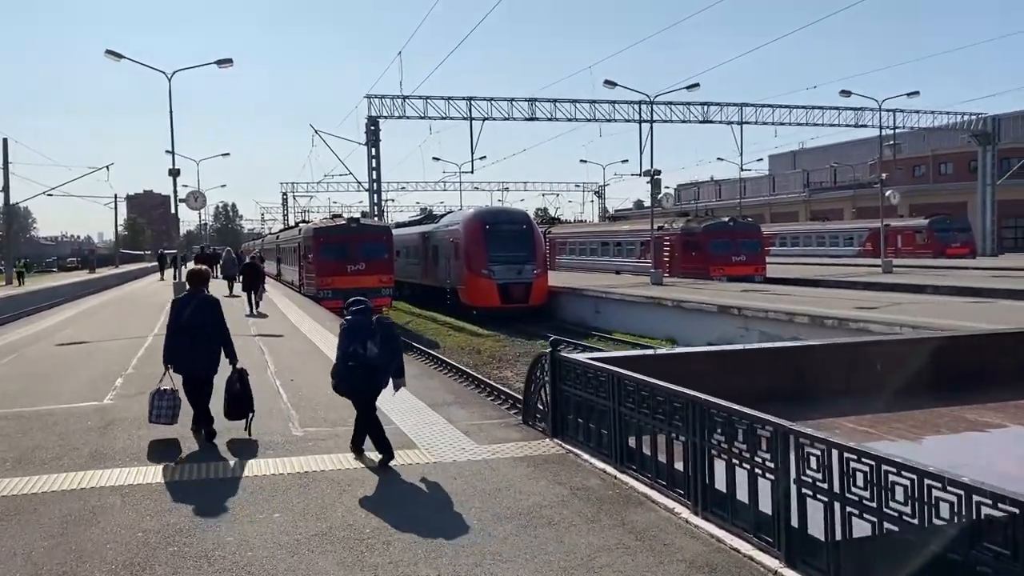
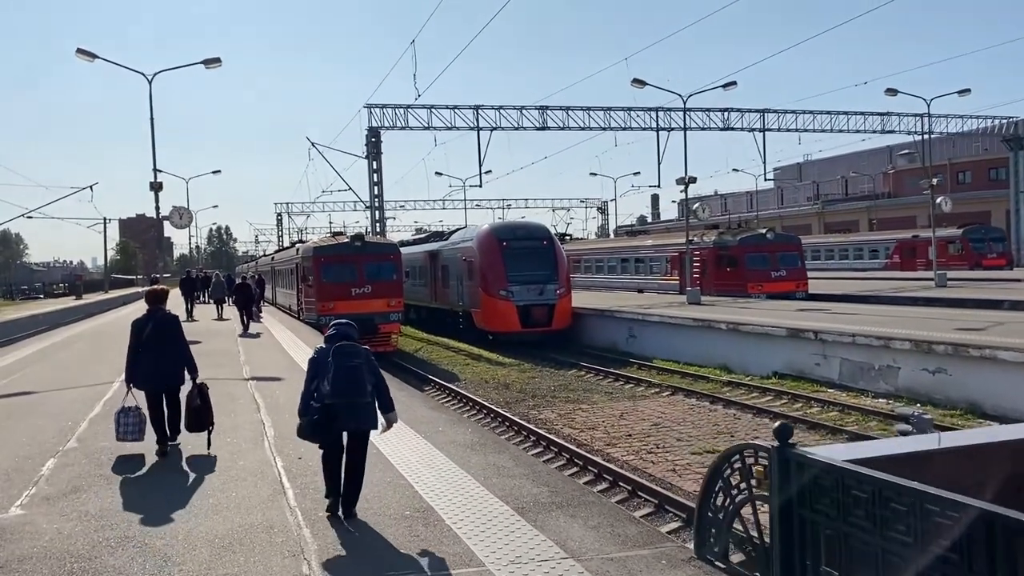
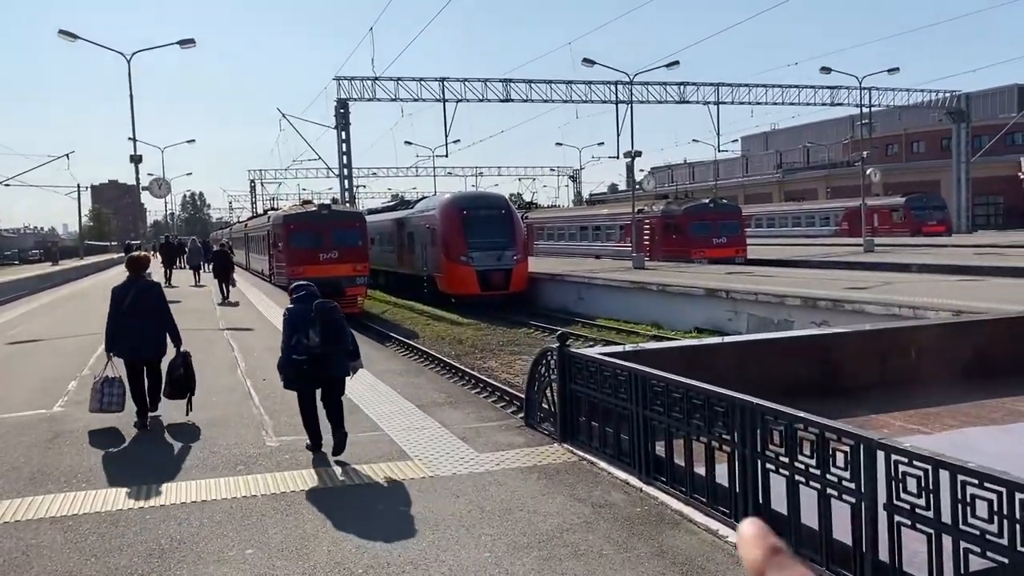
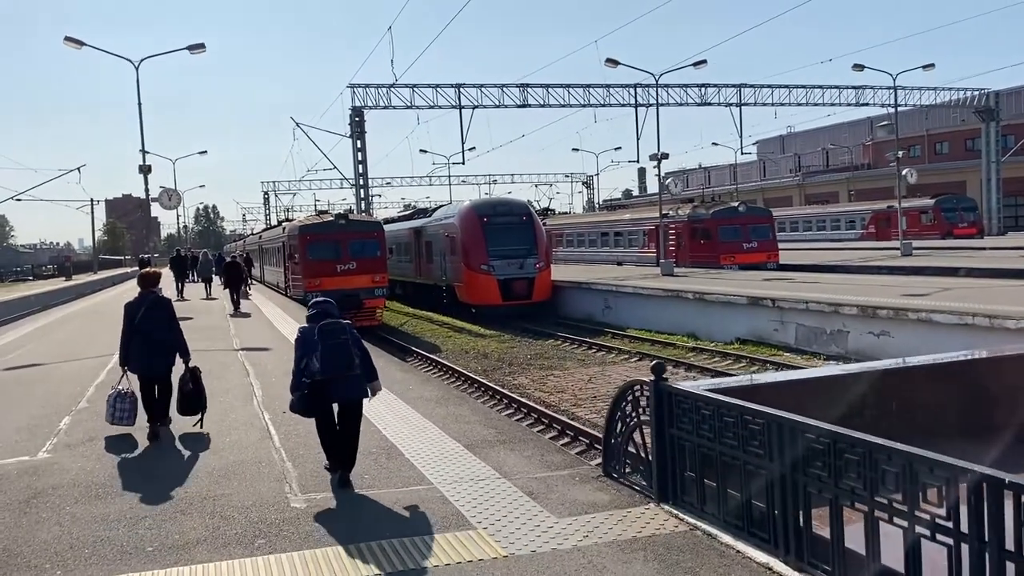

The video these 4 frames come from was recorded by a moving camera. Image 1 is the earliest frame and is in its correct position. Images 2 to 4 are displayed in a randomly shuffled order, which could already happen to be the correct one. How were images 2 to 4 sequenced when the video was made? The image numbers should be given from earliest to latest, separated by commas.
3, 4, 2
